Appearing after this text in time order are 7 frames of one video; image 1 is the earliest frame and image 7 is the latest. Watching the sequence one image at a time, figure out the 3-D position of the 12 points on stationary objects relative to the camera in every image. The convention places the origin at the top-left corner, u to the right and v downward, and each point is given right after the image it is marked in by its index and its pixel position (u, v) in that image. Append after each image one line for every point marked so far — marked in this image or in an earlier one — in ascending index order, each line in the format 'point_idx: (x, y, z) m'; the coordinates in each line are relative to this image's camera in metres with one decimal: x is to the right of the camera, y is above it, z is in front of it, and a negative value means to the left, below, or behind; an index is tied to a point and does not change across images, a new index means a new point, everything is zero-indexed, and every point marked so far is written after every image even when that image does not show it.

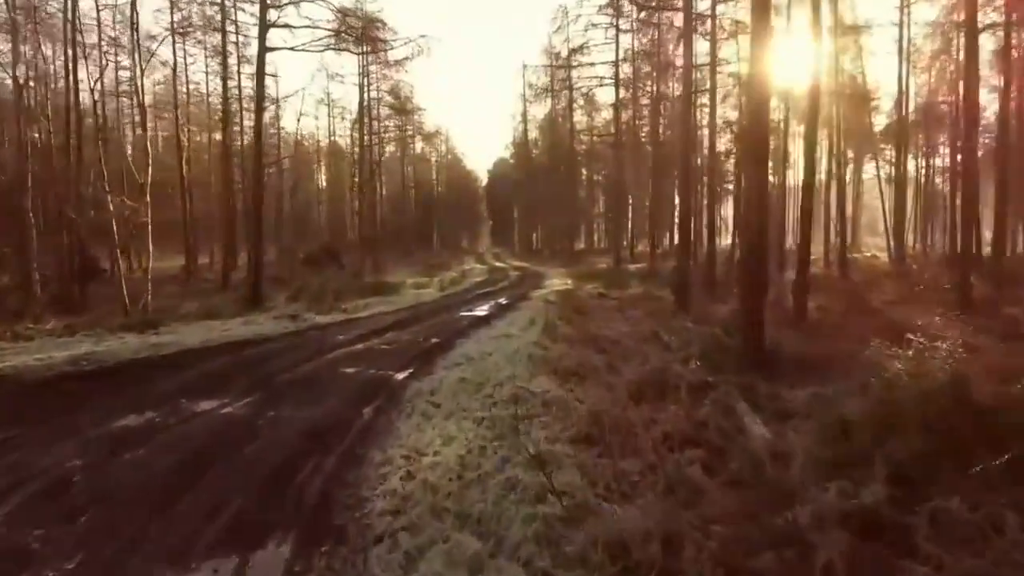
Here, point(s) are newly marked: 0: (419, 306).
0: (-2.3, -0.5, +19.6) m
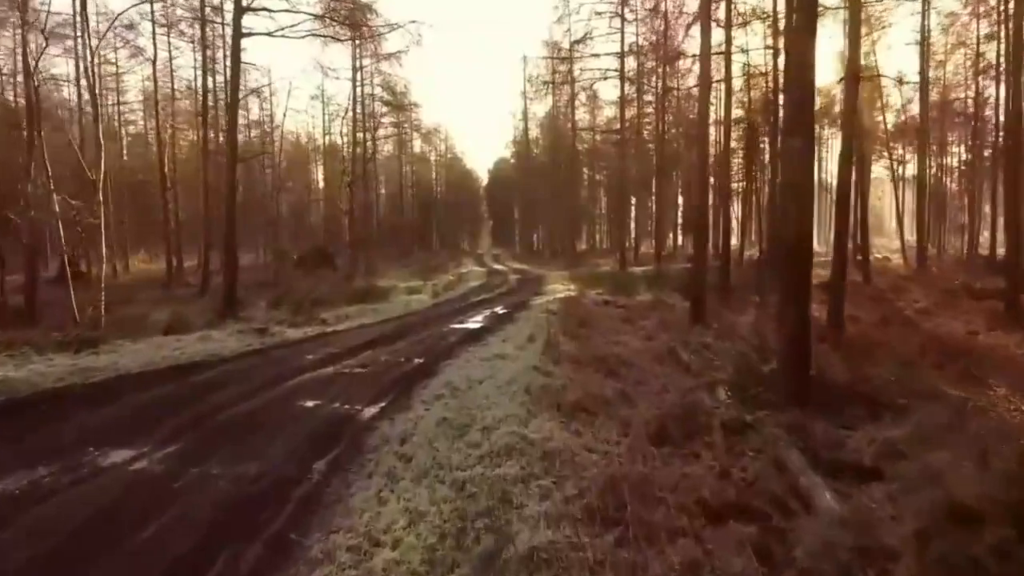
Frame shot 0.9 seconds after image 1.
0: (-2.3, -0.6, +17.7) m
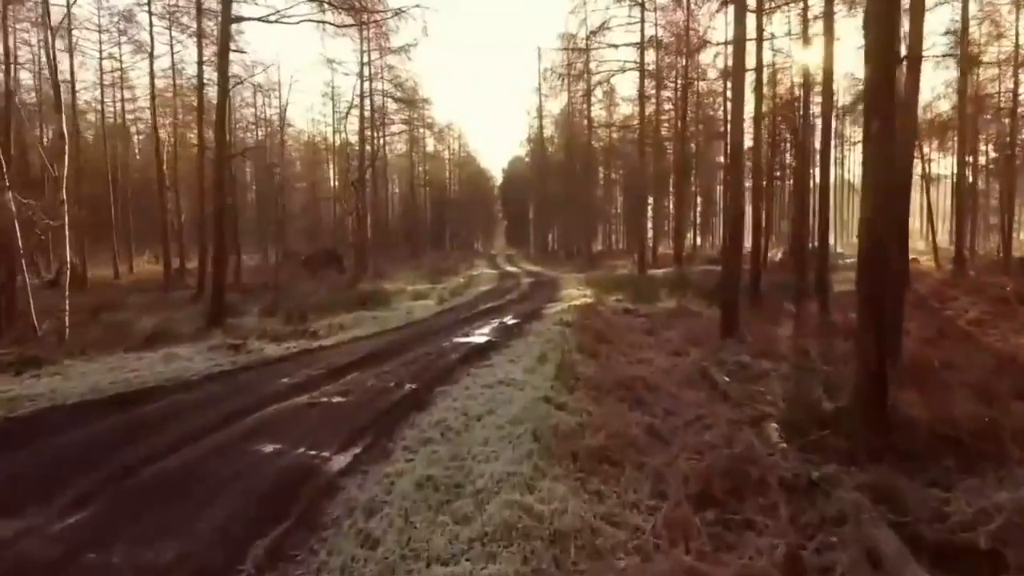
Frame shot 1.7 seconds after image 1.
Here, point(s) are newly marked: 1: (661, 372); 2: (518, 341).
0: (-2.1, -0.8, +16.1) m
1: (+2.2, -1.2, +11.6) m
2: (+0.1, -0.9, +13.3) m
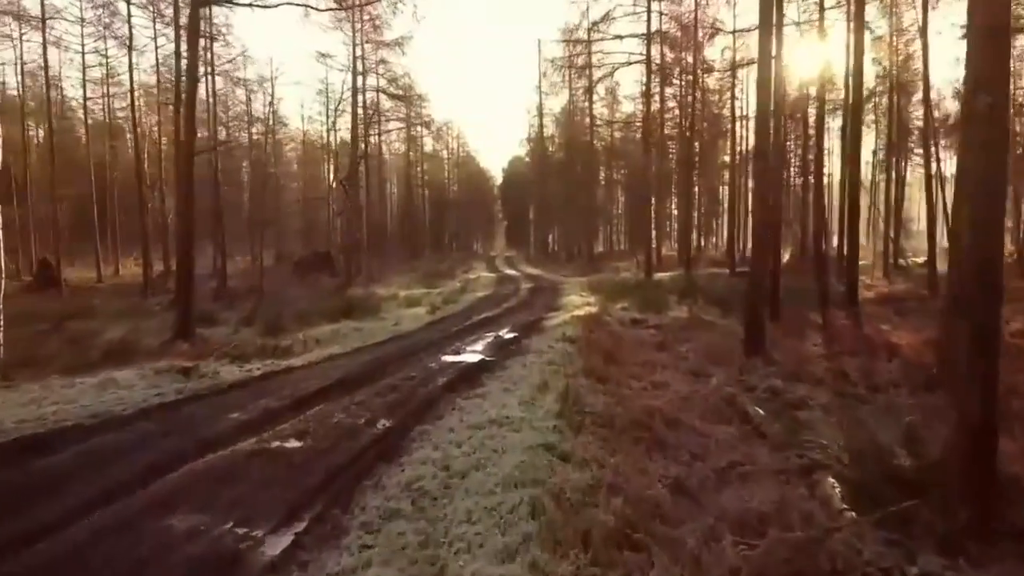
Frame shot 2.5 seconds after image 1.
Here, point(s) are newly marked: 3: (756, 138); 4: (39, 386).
0: (-2.2, -1.0, +14.4) m
1: (+2.1, -1.4, +9.9) m
2: (0.0, -1.1, +11.6) m
3: (+3.9, +2.3, +12.7) m
4: (-5.6, -1.2, +9.6) m
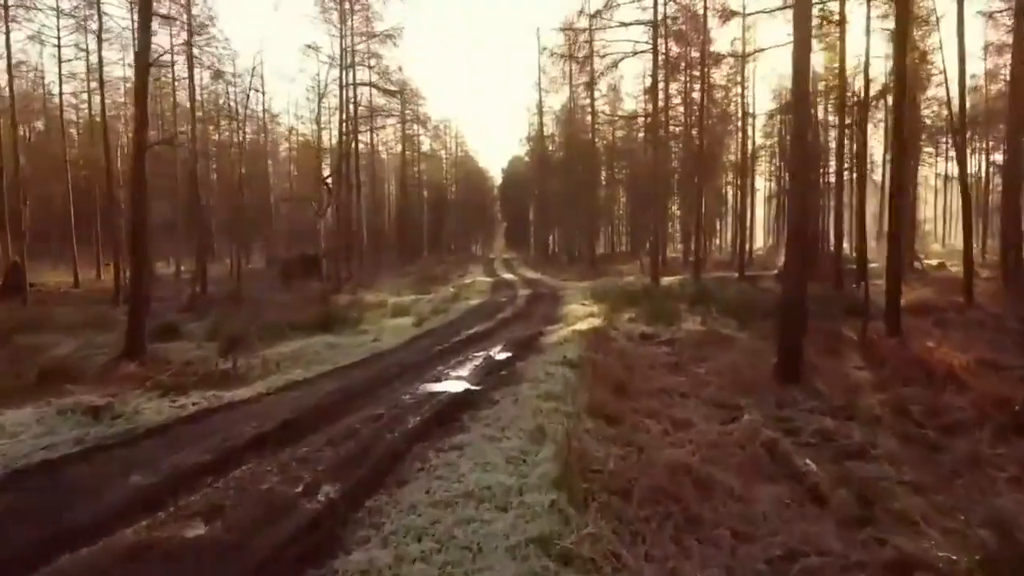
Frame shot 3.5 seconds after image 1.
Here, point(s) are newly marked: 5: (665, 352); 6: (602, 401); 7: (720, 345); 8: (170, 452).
0: (-2.3, -1.2, +12.4) m
1: (+2.0, -1.6, +7.9) m
2: (-0.1, -1.3, +9.6) m
3: (+3.7, +2.1, +10.7) m
4: (-5.7, -1.4, +7.6) m
5: (+2.8, -1.1, +14.4) m
6: (+1.0, -1.3, +9.1) m
7: (+4.0, -1.1, +15.5) m
8: (-3.2, -1.5, +7.4) m
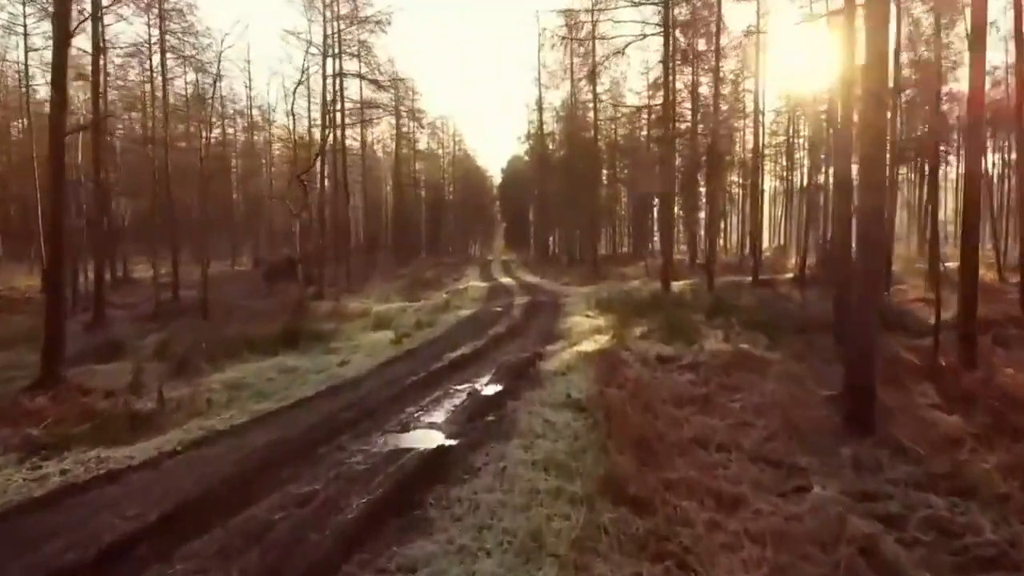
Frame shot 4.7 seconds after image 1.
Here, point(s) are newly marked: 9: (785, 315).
0: (-2.4, -1.4, +9.9) m
1: (+1.9, -1.8, +5.4) m
2: (-0.2, -1.5, +7.1) m
3: (+3.6, +1.9, +8.2) m
4: (-5.9, -1.6, +5.1) m
5: (+2.6, -1.4, +11.9) m
6: (+0.9, -1.5, +6.5) m
7: (+3.9, -1.3, +13.0) m
8: (-3.3, -1.7, +4.9) m
9: (+6.6, -0.7, +19.5) m
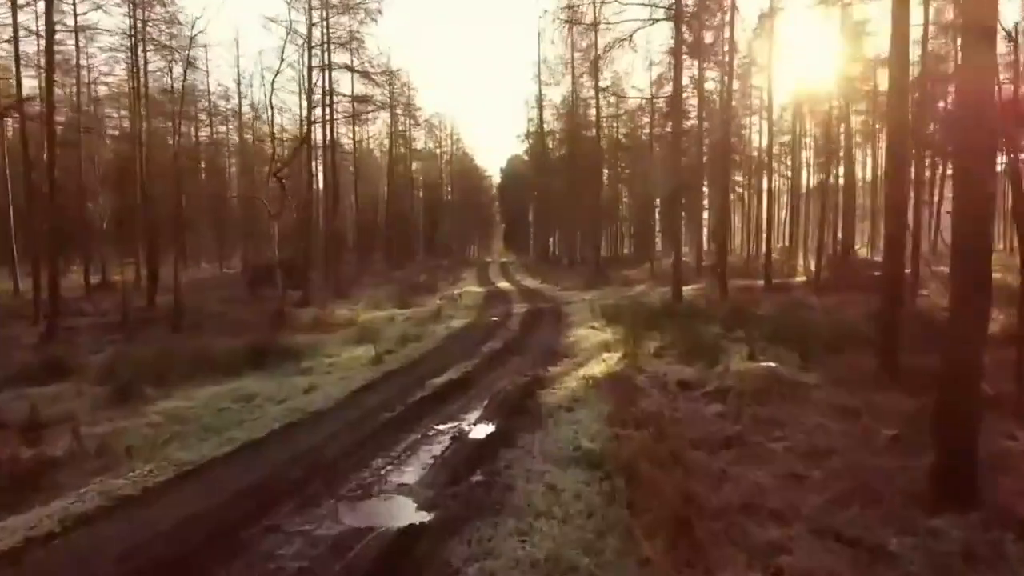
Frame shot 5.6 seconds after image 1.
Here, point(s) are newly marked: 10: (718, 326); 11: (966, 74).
0: (-2.5, -1.6, +7.9) m
1: (+1.8, -2.0, +3.4) m
2: (-0.2, -1.7, +5.2) m
3: (+3.6, +1.7, +6.2) m
4: (-5.9, -1.8, +3.1) m
5: (+2.6, -1.6, +9.9) m
6: (+0.8, -1.7, +4.6) m
7: (+3.8, -1.5, +11.0) m
8: (-3.4, -1.9, +2.9) m
9: (+6.6, -0.9, +17.5) m
10: (+4.8, -0.8, +18.5) m
11: (+3.7, +1.8, +6.4) m
